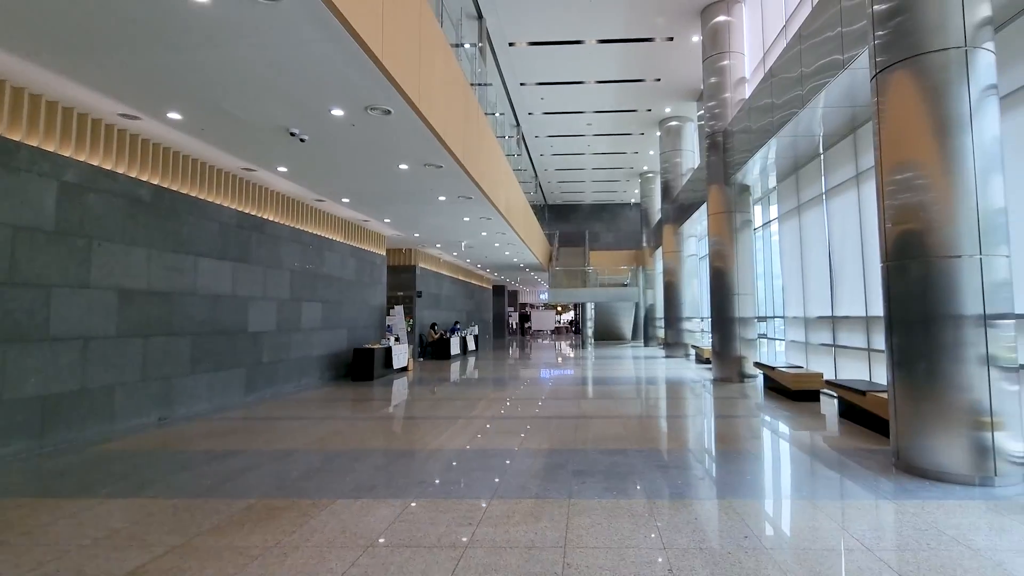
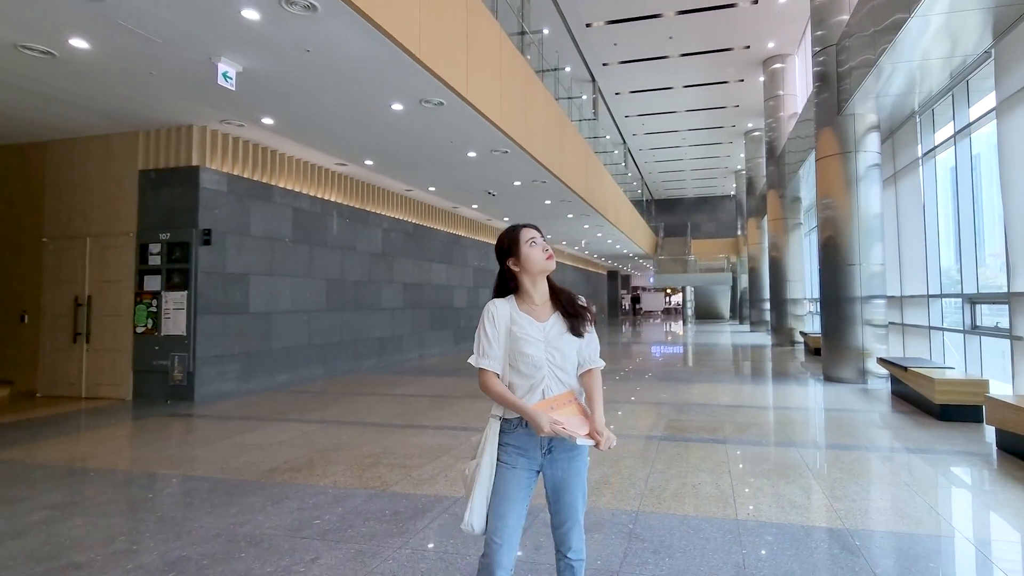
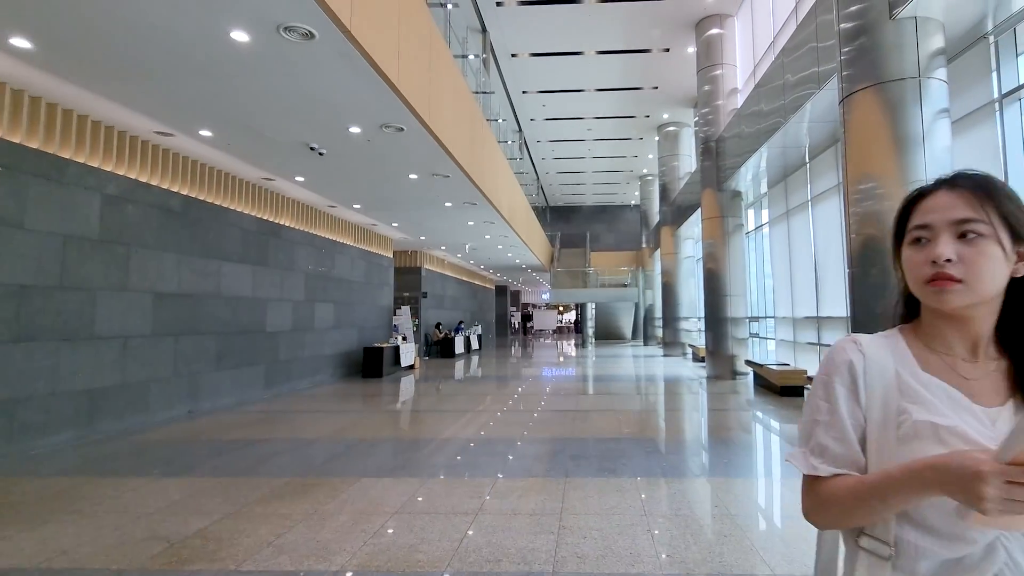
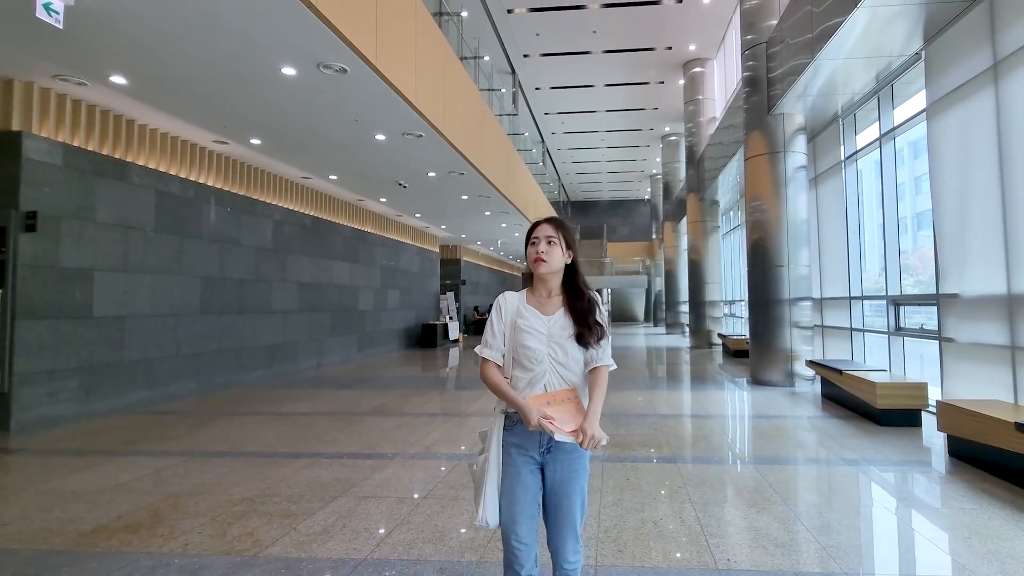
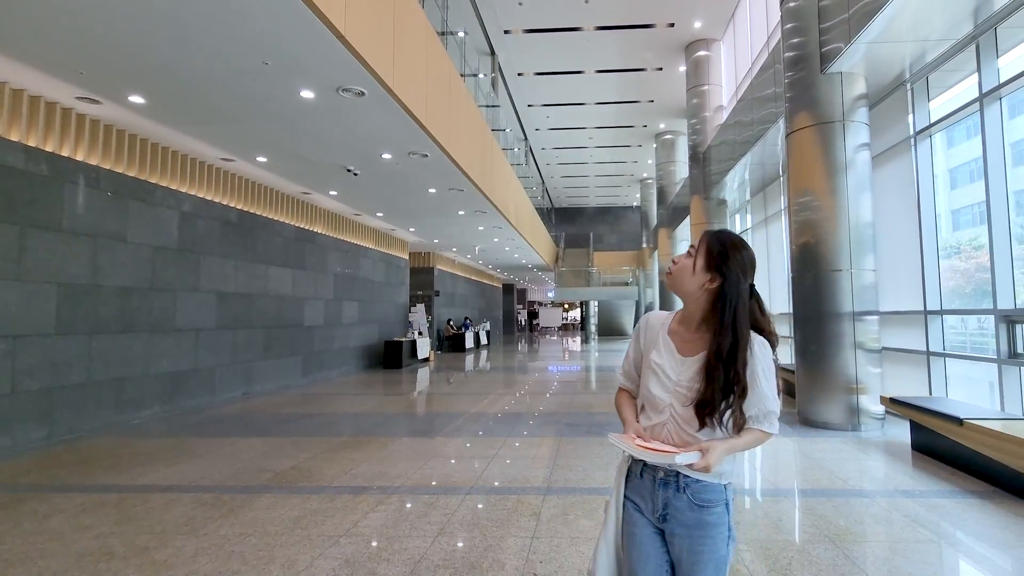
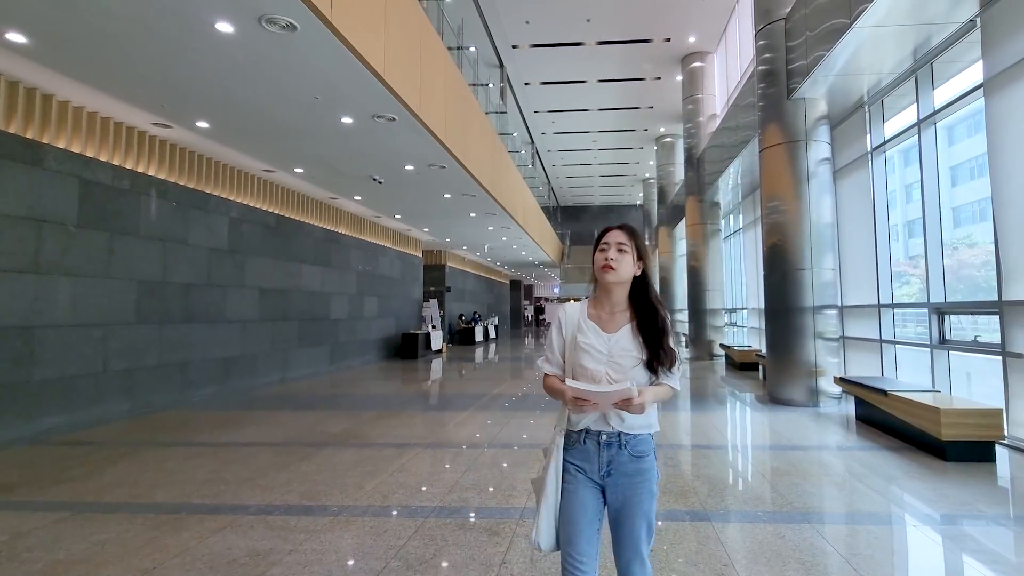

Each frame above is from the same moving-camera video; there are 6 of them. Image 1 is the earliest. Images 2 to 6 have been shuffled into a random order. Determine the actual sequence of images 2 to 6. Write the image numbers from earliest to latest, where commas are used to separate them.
3, 5, 6, 4, 2
